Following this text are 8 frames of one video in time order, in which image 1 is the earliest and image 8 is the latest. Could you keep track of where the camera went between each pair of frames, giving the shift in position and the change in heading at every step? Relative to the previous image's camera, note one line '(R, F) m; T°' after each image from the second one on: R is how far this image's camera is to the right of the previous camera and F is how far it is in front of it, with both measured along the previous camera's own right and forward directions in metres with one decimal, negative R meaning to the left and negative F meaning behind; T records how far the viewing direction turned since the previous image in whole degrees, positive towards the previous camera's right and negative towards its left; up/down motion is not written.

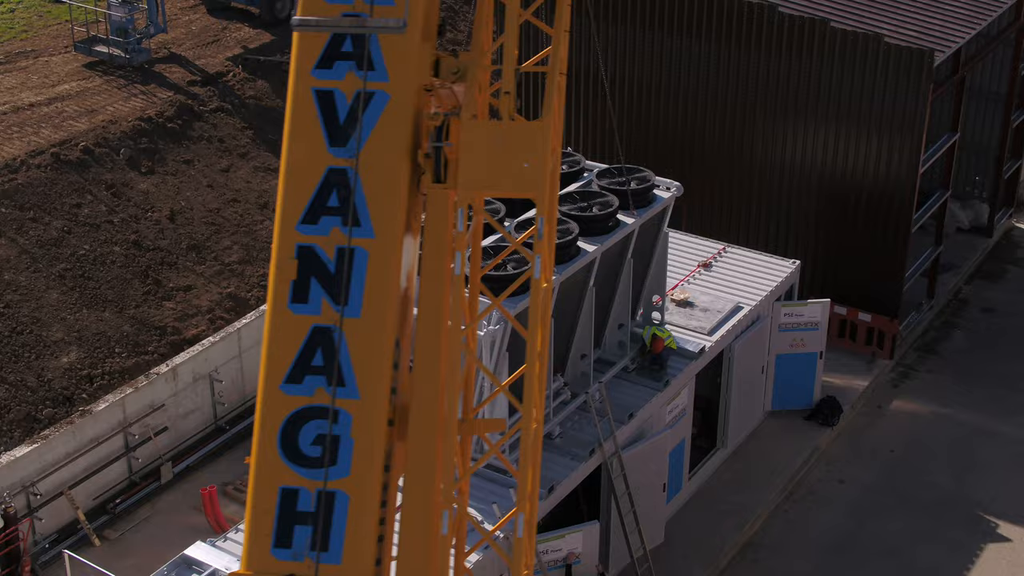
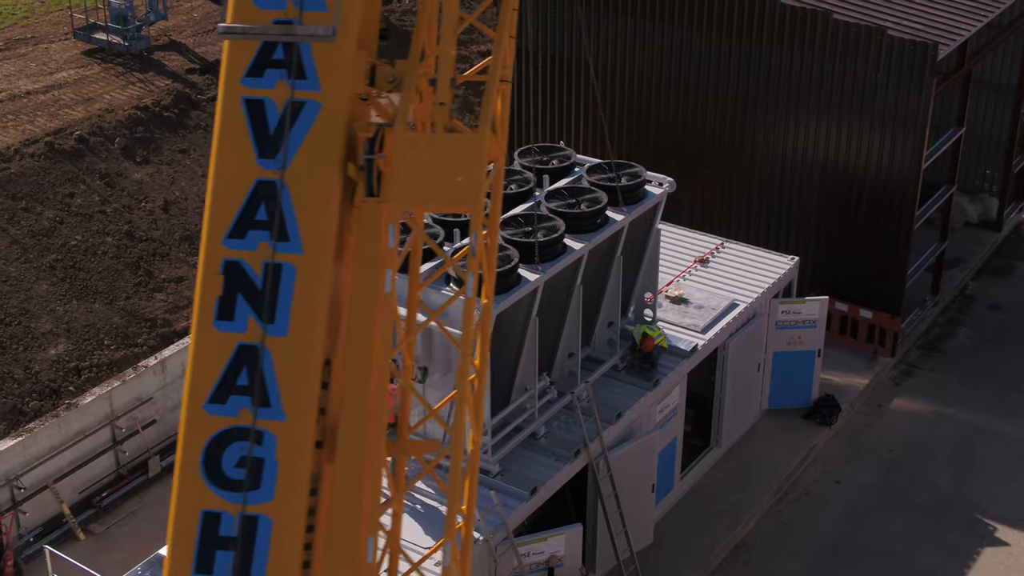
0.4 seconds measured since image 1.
(+0.3, +0.2) m; -1°
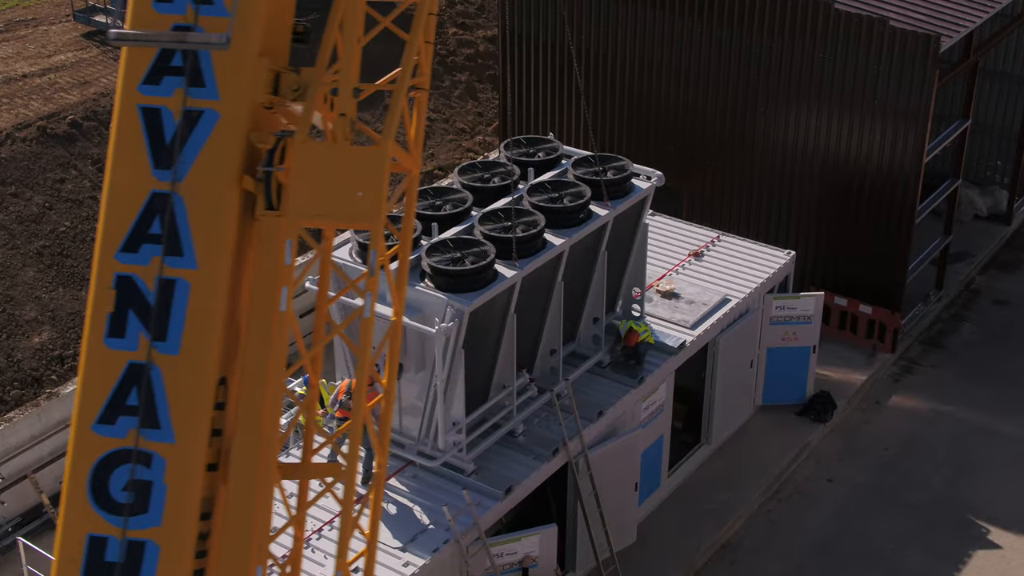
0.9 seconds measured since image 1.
(+0.5, +0.2) m; -1°
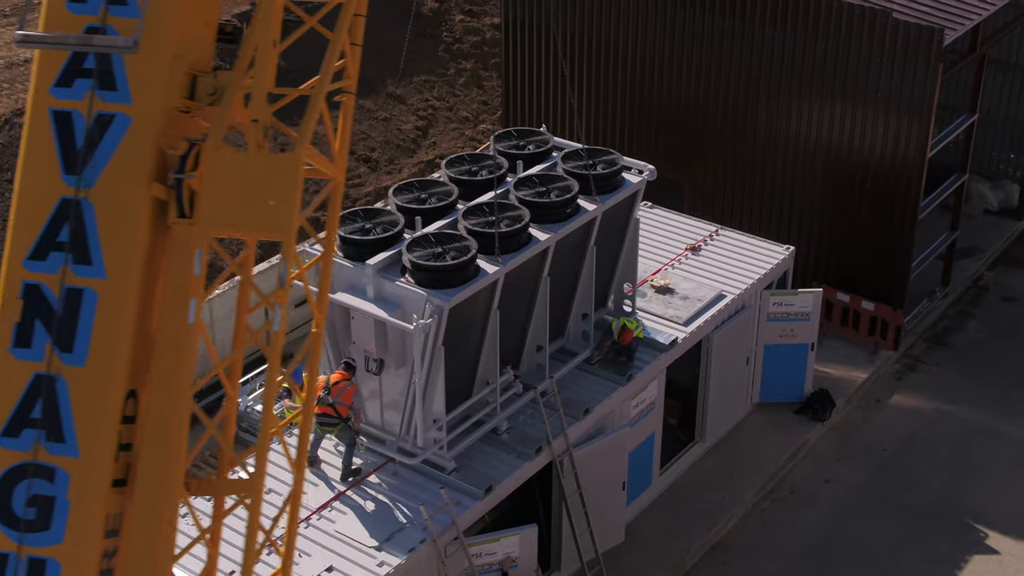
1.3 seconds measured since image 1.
(+0.4, +0.2) m; -1°
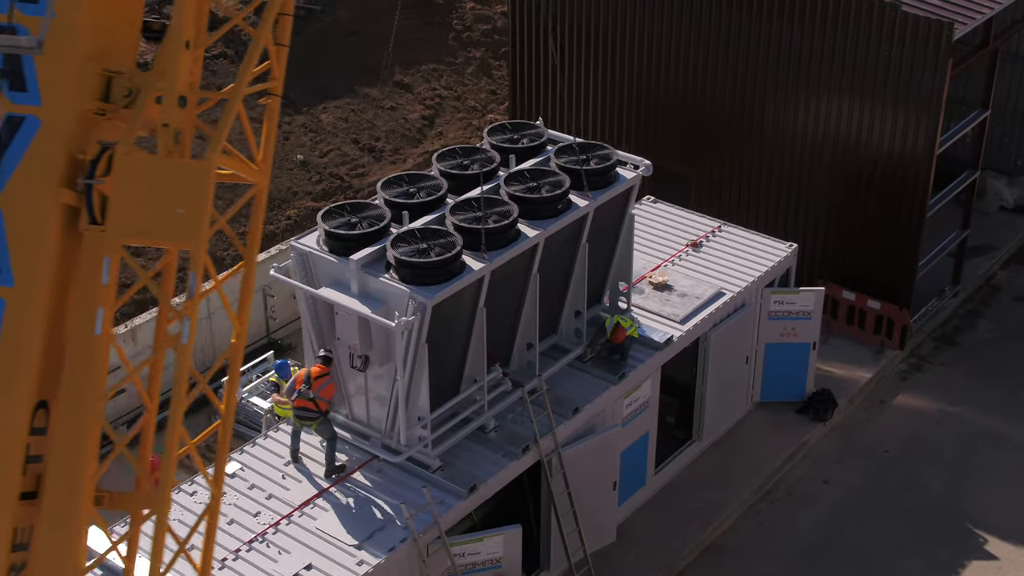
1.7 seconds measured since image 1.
(+0.4, +0.2) m; -1°
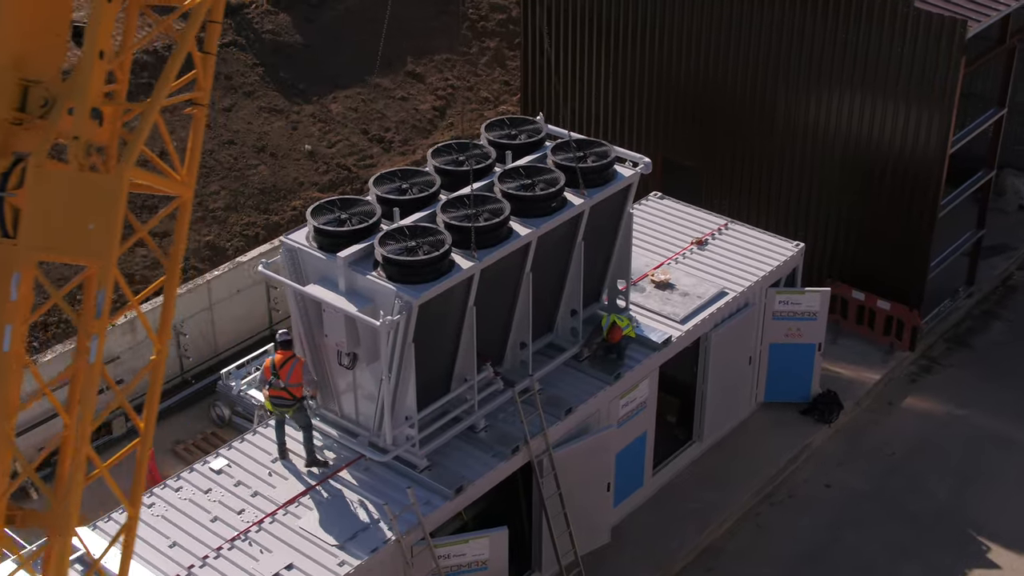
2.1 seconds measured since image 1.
(+0.4, +0.2) m; -1°
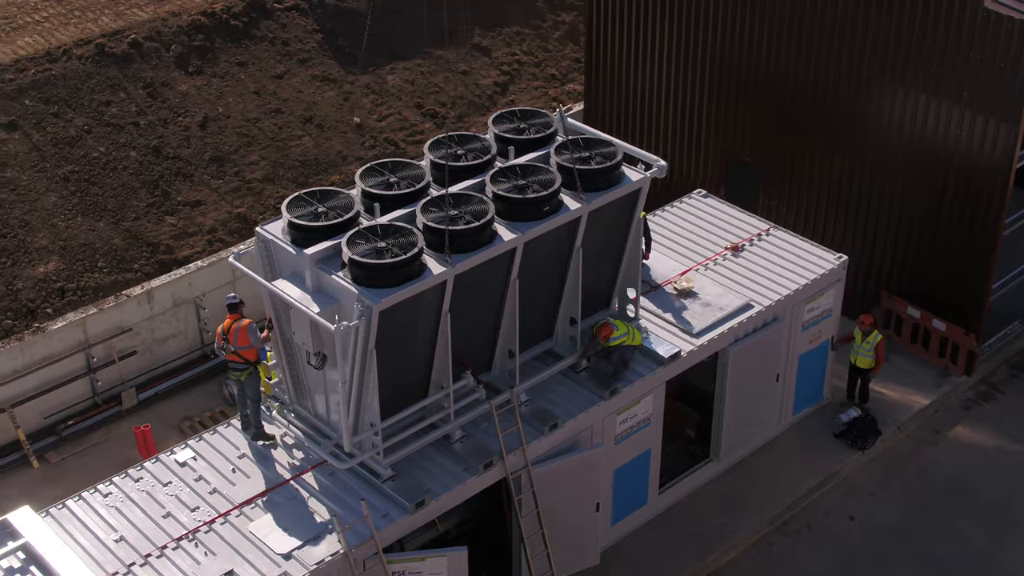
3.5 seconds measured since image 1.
(+1.3, +0.7) m; -6°
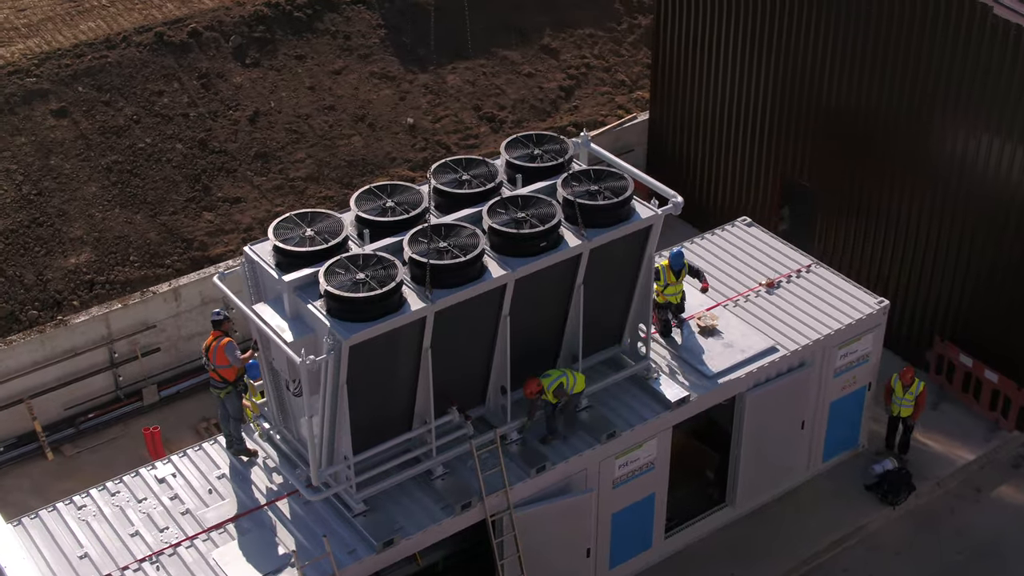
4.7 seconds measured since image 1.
(+1.1, +0.5) m; -6°
